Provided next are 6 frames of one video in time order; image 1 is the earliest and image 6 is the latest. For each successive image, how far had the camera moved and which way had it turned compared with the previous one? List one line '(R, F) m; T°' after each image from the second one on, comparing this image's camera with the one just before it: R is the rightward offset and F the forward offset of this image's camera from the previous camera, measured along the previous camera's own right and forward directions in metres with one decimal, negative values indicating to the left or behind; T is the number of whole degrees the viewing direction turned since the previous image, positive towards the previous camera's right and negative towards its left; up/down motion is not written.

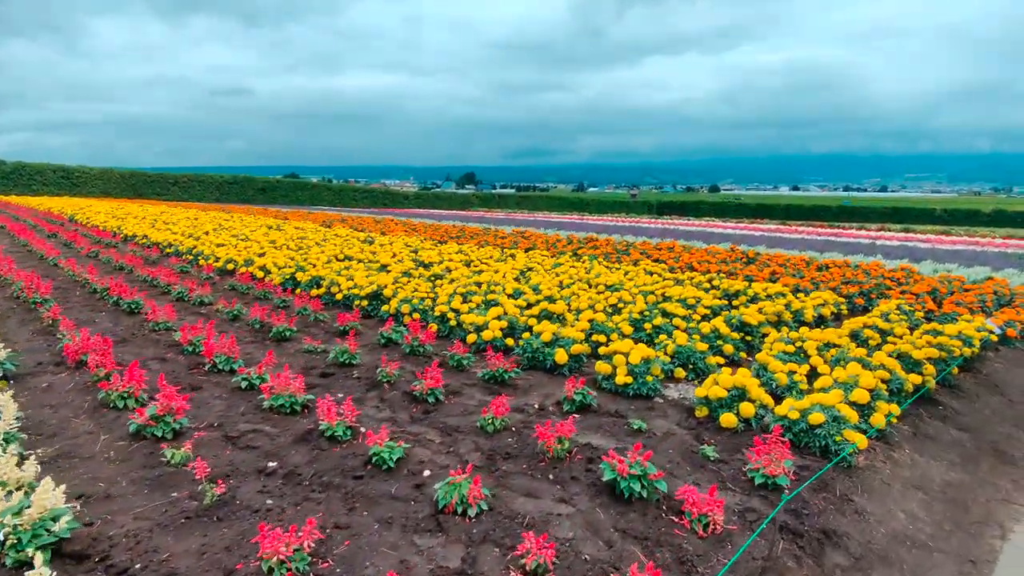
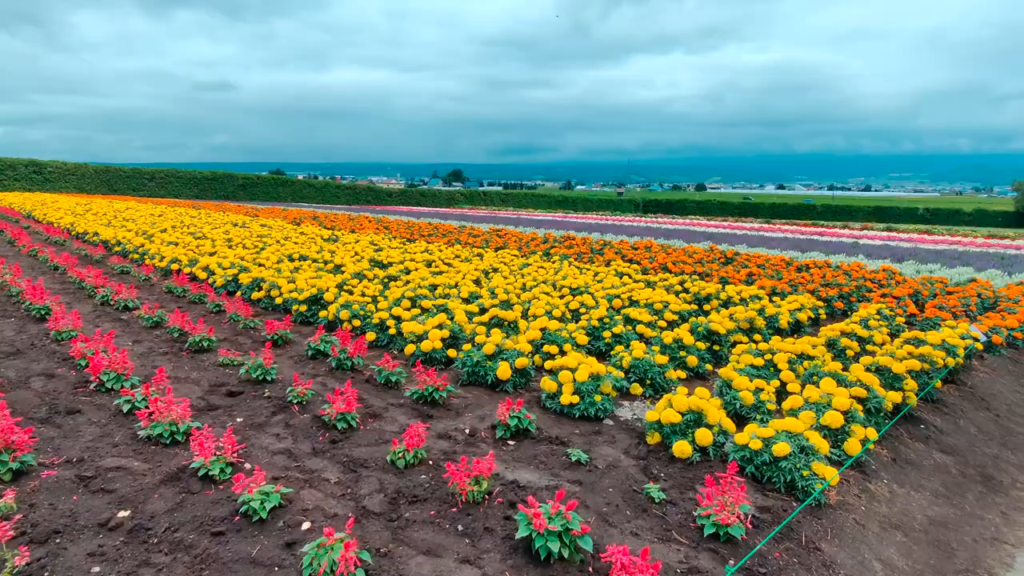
(+0.3, +0.5) m; +1°
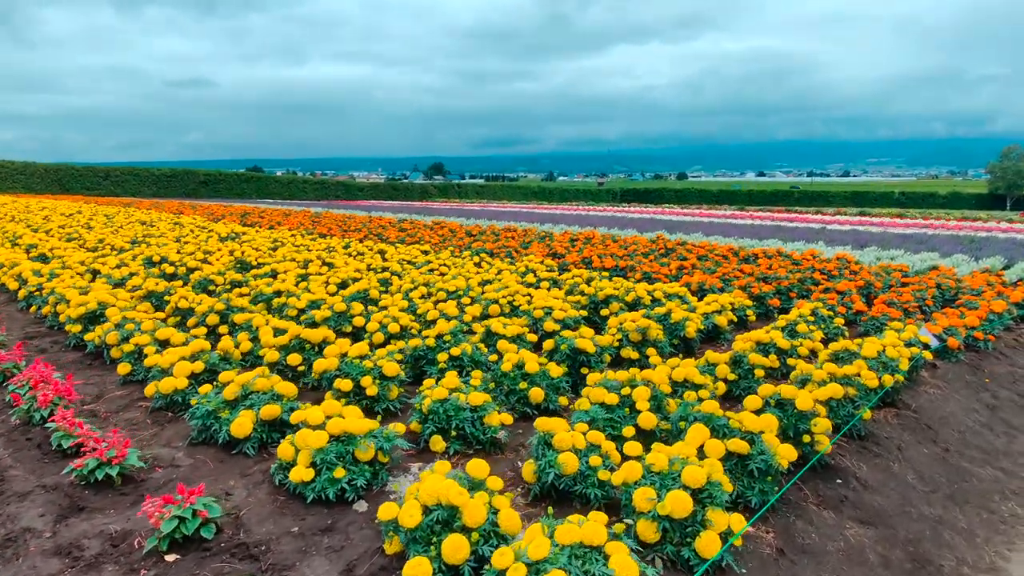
(+1.2, +1.3) m; +1°
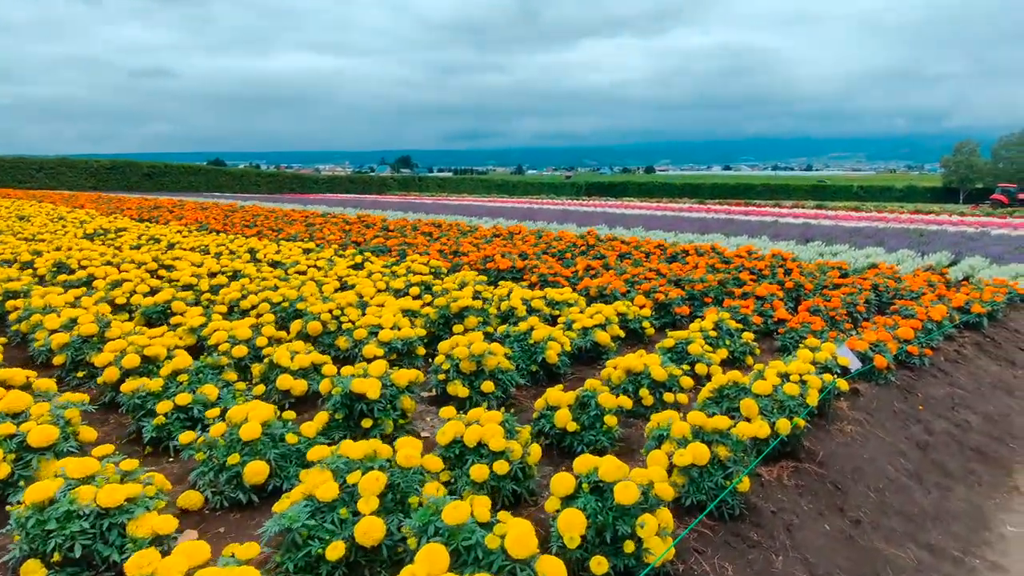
(+1.0, +1.2) m; +3°
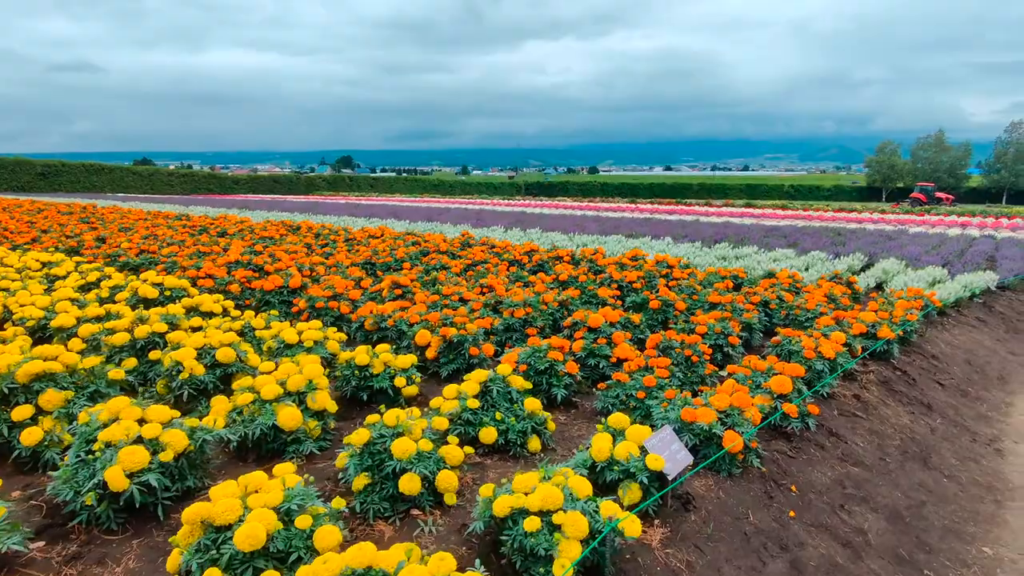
(+1.5, +1.8) m; +5°
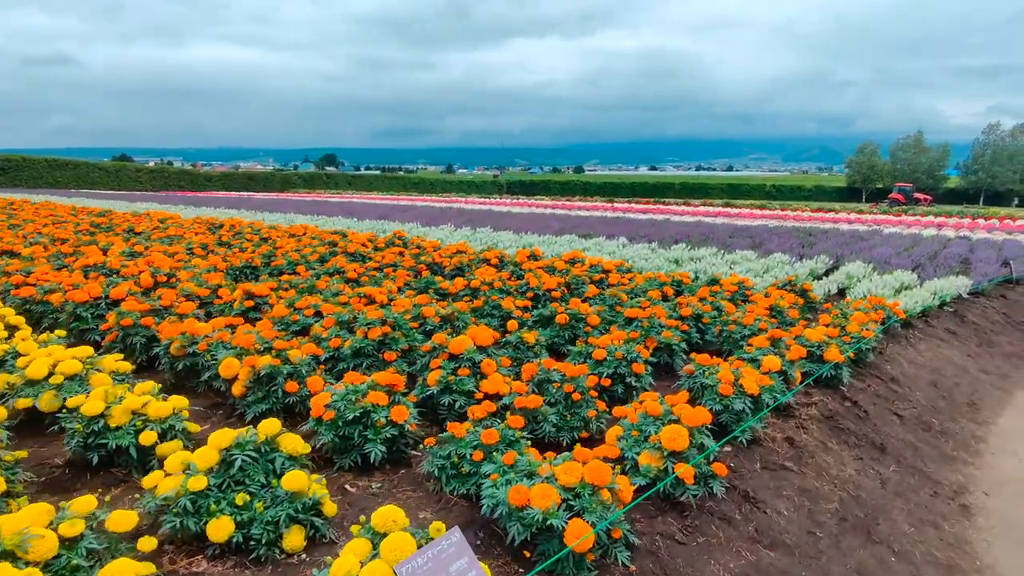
(+0.8, +0.9) m; +1°
